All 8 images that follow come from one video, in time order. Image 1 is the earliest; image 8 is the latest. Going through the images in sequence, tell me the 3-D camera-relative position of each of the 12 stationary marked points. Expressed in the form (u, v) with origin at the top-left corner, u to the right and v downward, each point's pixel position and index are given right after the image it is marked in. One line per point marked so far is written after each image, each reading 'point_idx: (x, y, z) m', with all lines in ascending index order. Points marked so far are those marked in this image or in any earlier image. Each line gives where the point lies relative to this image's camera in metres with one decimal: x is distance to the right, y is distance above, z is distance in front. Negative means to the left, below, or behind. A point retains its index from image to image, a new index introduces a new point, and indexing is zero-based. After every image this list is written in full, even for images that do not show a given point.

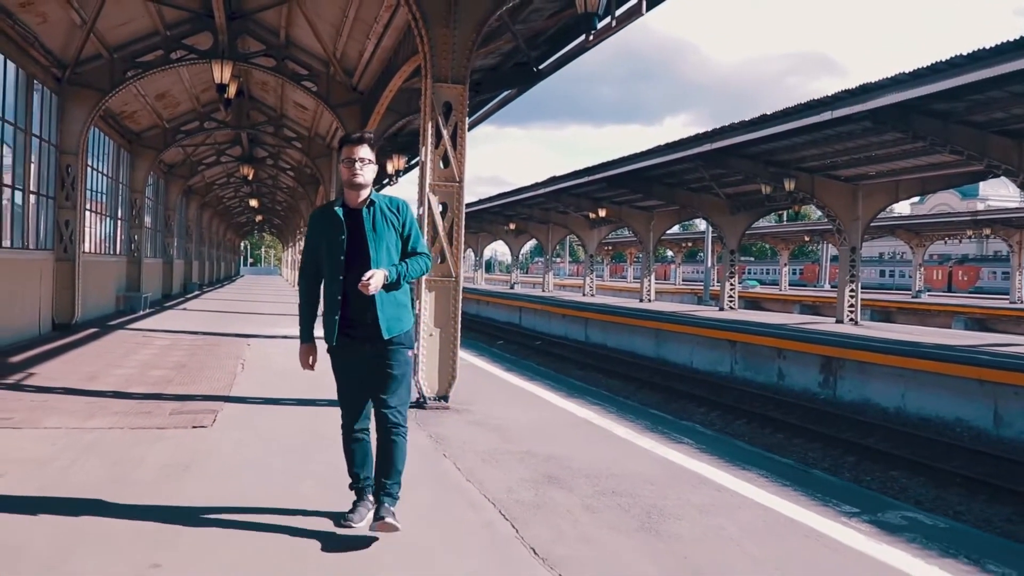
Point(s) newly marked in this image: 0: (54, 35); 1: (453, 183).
0: (-5.4, +3.0, +12.5) m
1: (-0.4, +0.8, +7.8) m
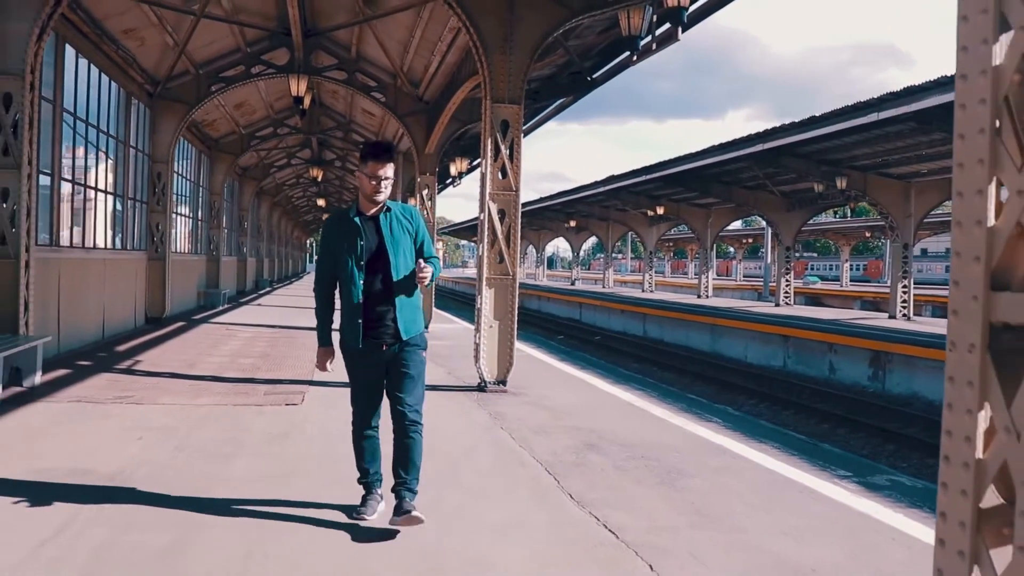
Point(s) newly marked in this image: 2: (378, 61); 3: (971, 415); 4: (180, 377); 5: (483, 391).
0: (-4.7, +3.0, +13.7) m
1: (0.0, +0.8, +8.7) m
2: (-2.0, +3.3, +15.5) m
3: (+0.8, -0.2, +1.9) m
4: (-2.8, -0.8, +9.1) m
5: (-0.2, -0.8, +8.7) m
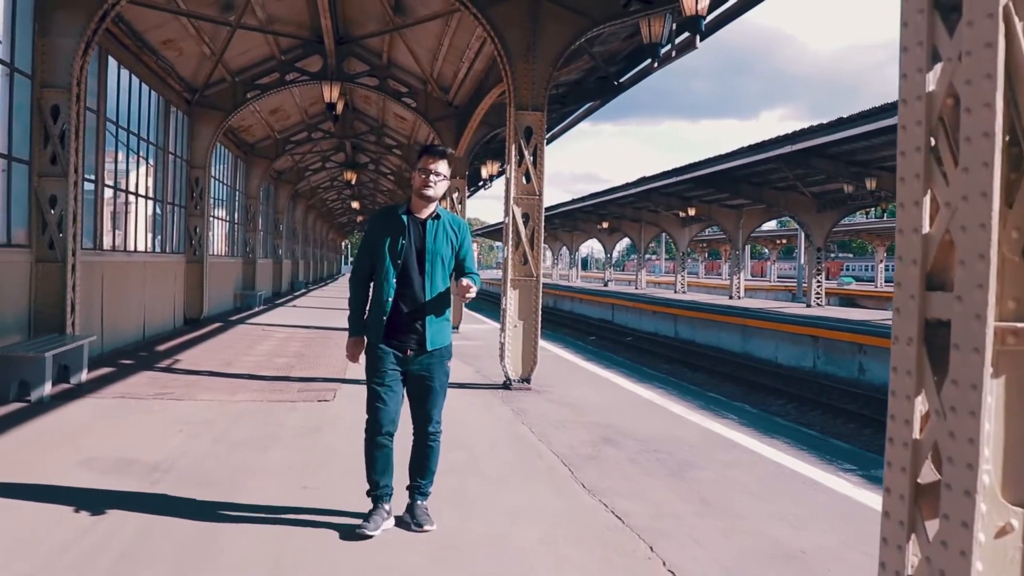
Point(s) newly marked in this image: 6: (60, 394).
0: (-4.4, +3.0, +14.2) m
1: (+0.2, +0.8, +9.0) m
2: (-1.5, +3.3, +15.8) m
3: (+0.8, -0.2, +2.2) m
4: (-2.6, -0.8, +9.5) m
5: (0.0, -0.8, +9.0) m
6: (-3.3, -0.8, +7.7) m
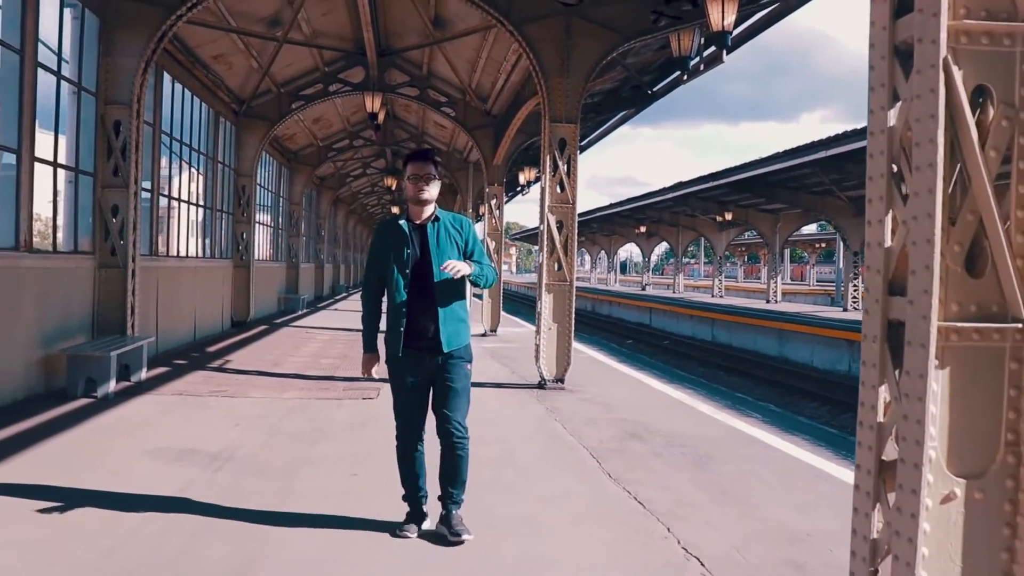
0: (-3.9, +2.9, +14.7) m
1: (+0.5, +0.7, +9.4) m
2: (-1.0, +3.2, +16.3) m
3: (+0.9, -0.2, +2.6) m
4: (-2.3, -0.8, +10.0) m
5: (+0.3, -0.9, +9.4) m
6: (-3.0, -0.8, +8.2) m
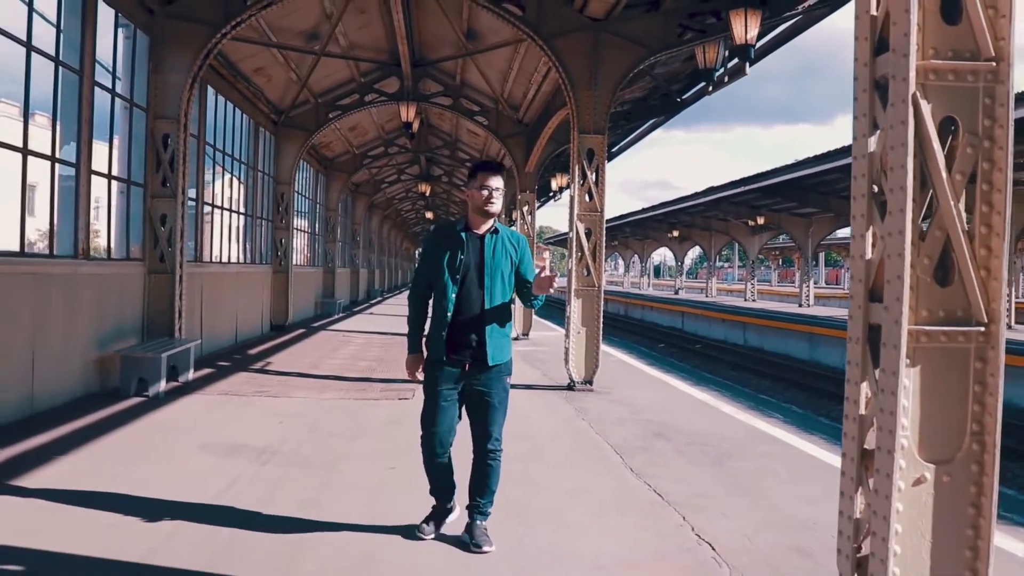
0: (-3.4, +2.9, +15.2) m
1: (+0.8, +0.7, +9.8) m
2: (-0.5, +3.2, +16.7) m
3: (+0.9, -0.3, +2.9) m
4: (-2.0, -0.9, +10.4) m
5: (+0.5, -0.9, +9.7) m
6: (-2.8, -0.8, +8.7) m
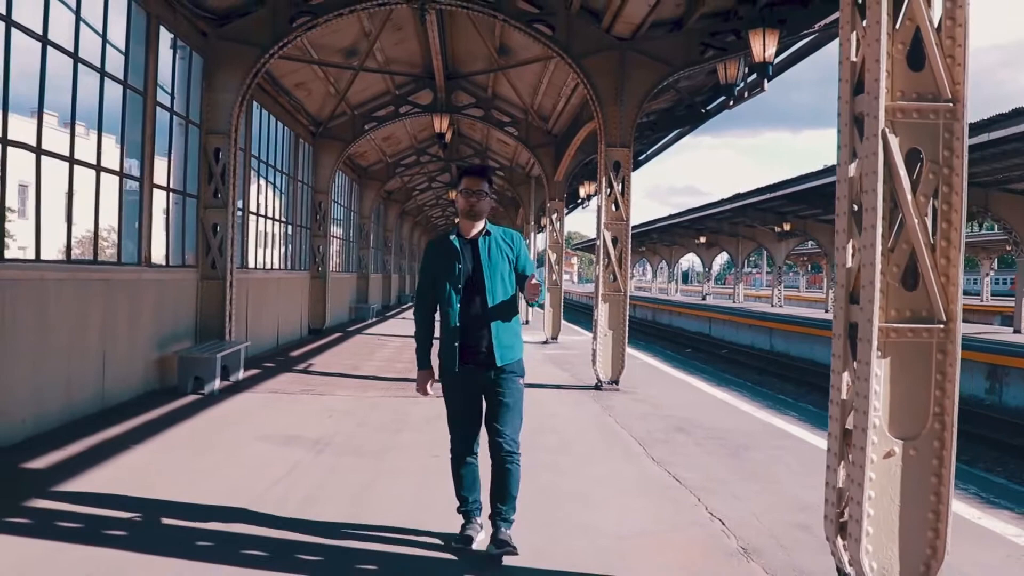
0: (-3.0, +2.8, +15.9) m
1: (+1.1, +0.6, +10.3) m
2: (0.0, +3.1, +17.2) m
3: (+1.1, -0.3, +3.4) m
4: (-1.7, -0.9, +11.0) m
5: (+0.8, -1.0, +10.2) m
6: (-2.5, -0.9, +9.3) m
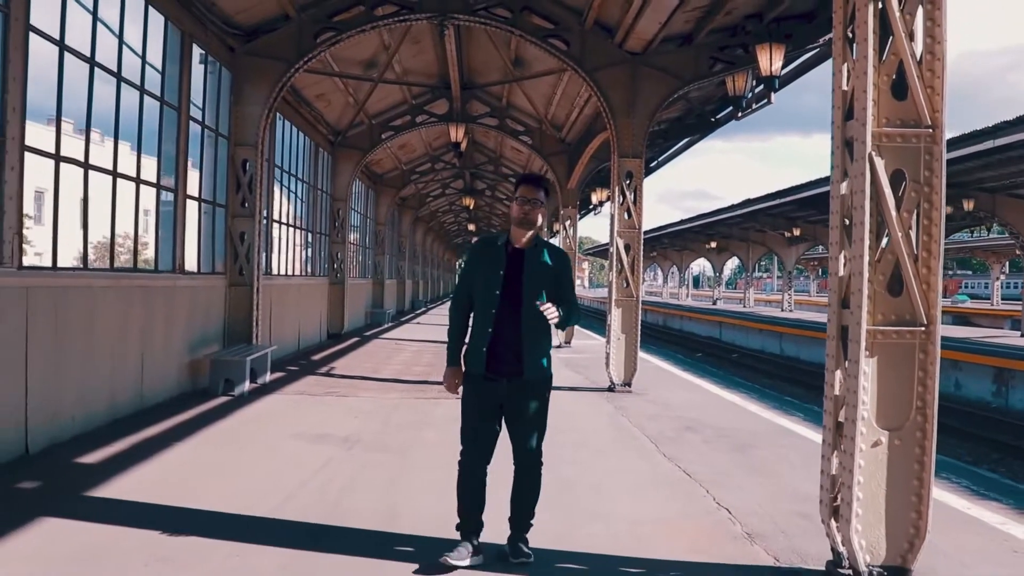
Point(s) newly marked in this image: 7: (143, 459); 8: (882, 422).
0: (-2.8, +2.7, +16.3) m
1: (+1.2, +0.6, +10.7) m
2: (+0.2, +3.0, +17.6) m
3: (+1.1, -0.3, +3.8) m
4: (-1.5, -1.0, +11.4) m
5: (+1.0, -1.0, +10.6) m
6: (-2.4, -0.9, +9.7) m
7: (-2.2, -1.0, +6.4) m
8: (+1.3, -0.5, +3.6) m
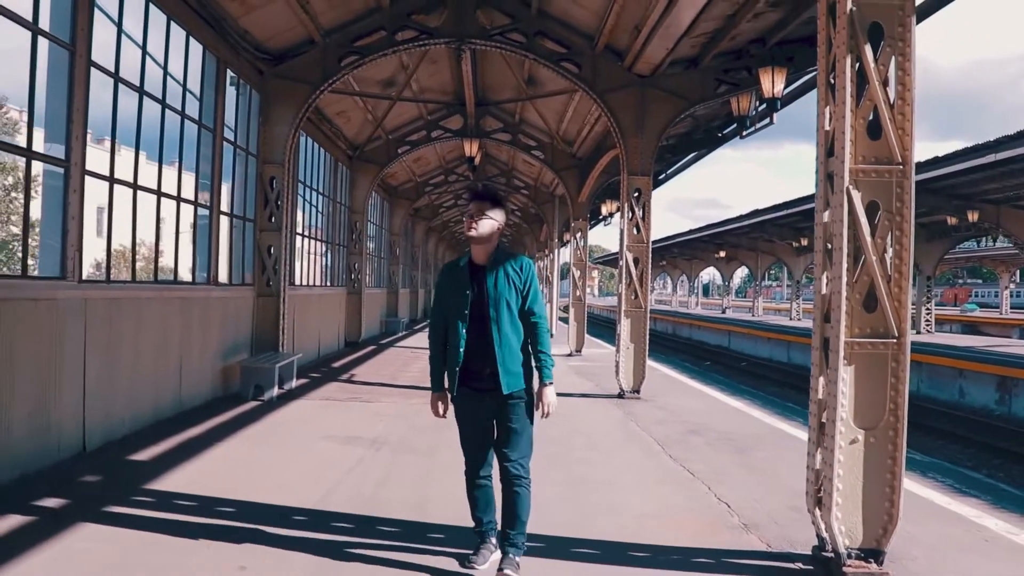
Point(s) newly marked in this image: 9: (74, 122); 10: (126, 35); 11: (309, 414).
0: (-2.6, +2.6, +16.8) m
1: (+1.4, +0.5, +11.2) m
2: (+0.4, +2.8, +18.2) m
3: (+1.2, -0.4, +4.3) m
4: (-1.4, -1.1, +11.9) m
5: (+1.1, -1.2, +11.1) m
6: (-2.2, -1.1, +10.2) m
7: (-2.1, -1.1, +6.9) m
8: (+1.3, -0.5, +4.1) m
9: (-2.6, +1.0, +6.2) m
10: (-2.7, +1.7, +7.3) m
11: (-1.7, -1.1, +9.0) m
